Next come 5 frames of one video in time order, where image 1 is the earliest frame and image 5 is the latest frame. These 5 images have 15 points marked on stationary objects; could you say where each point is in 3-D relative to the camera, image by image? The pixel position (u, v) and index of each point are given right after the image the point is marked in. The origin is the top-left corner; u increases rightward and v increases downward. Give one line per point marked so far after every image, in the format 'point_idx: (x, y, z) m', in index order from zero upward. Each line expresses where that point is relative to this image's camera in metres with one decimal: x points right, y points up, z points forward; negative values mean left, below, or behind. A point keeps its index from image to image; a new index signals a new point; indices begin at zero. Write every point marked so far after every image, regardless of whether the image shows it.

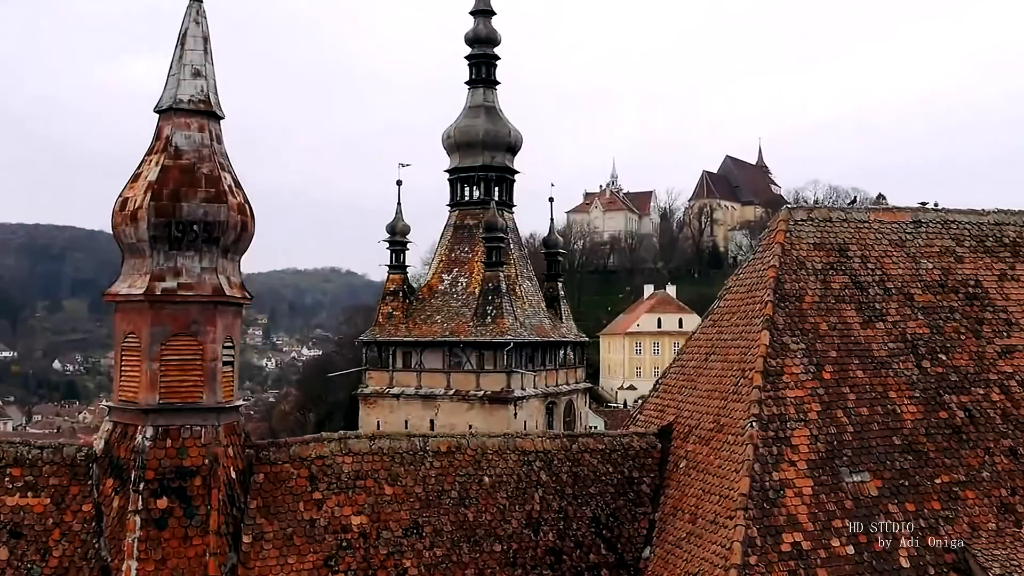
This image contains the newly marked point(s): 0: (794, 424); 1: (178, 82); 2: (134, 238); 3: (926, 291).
0: (+2.0, -1.0, +6.9) m
1: (-2.4, +1.5, +6.9) m
2: (-2.6, +0.3, +6.7) m
3: (+3.4, 0.0, +8.0) m
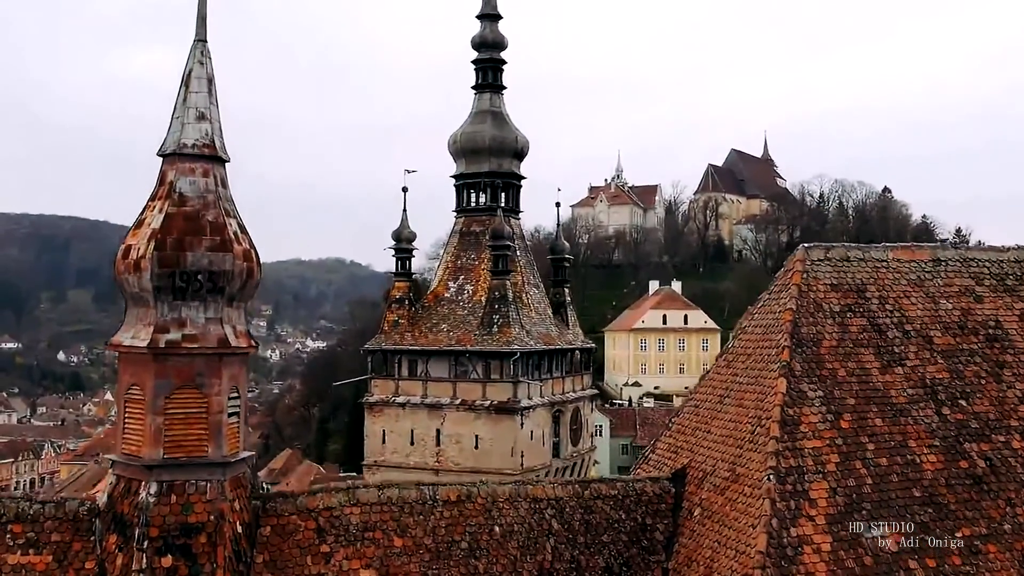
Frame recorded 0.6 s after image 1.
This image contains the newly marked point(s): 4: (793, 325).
0: (+2.1, -1.3, +6.8) m
1: (-2.3, +1.1, +6.8) m
2: (-2.5, 0.0, +6.5) m
3: (+3.5, -0.4, +7.8) m
4: (+2.2, -0.3, +7.5) m
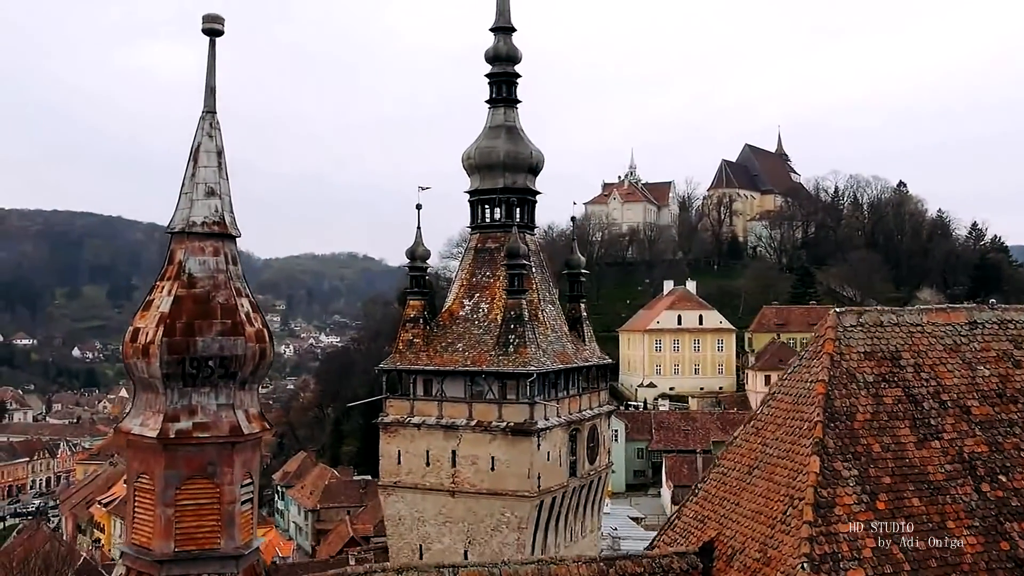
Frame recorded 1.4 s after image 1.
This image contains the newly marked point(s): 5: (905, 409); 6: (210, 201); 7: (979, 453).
0: (+2.3, -1.9, +6.5) m
1: (-2.2, +0.6, +6.5) m
2: (-2.4, -0.6, +6.3) m
3: (+3.7, -0.9, +7.5) m
4: (+2.3, -0.8, +7.2) m
5: (+3.0, -0.9, +7.3) m
6: (-2.0, +0.6, +6.6) m
7: (+3.5, -1.2, +7.2) m
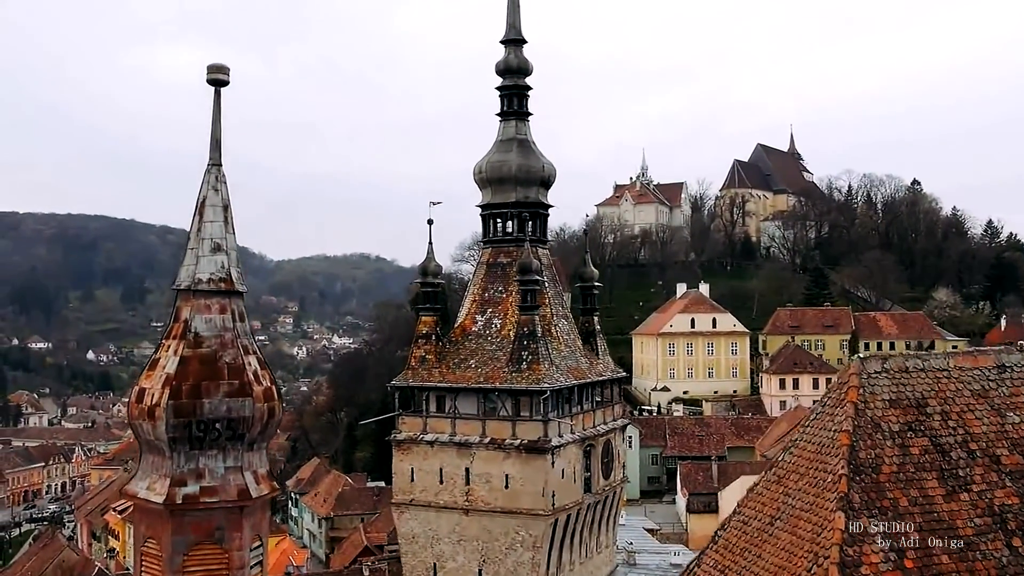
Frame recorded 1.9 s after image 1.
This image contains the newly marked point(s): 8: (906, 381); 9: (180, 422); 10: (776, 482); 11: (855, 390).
0: (+2.4, -2.2, +6.3) m
1: (-2.1, +0.2, +6.4) m
2: (-2.3, -0.9, +6.1) m
3: (+3.8, -1.2, +7.3) m
4: (+2.4, -1.2, +7.0) m
5: (+3.1, -1.3, +7.1) m
6: (-1.9, +0.2, +6.4) m
7: (+3.6, -1.6, +7.0) m
8: (+3.0, -0.7, +7.4) m
9: (-2.1, -0.8, +6.1) m
10: (+2.1, -1.5, +7.7) m
11: (+2.6, -0.8, +7.3) m
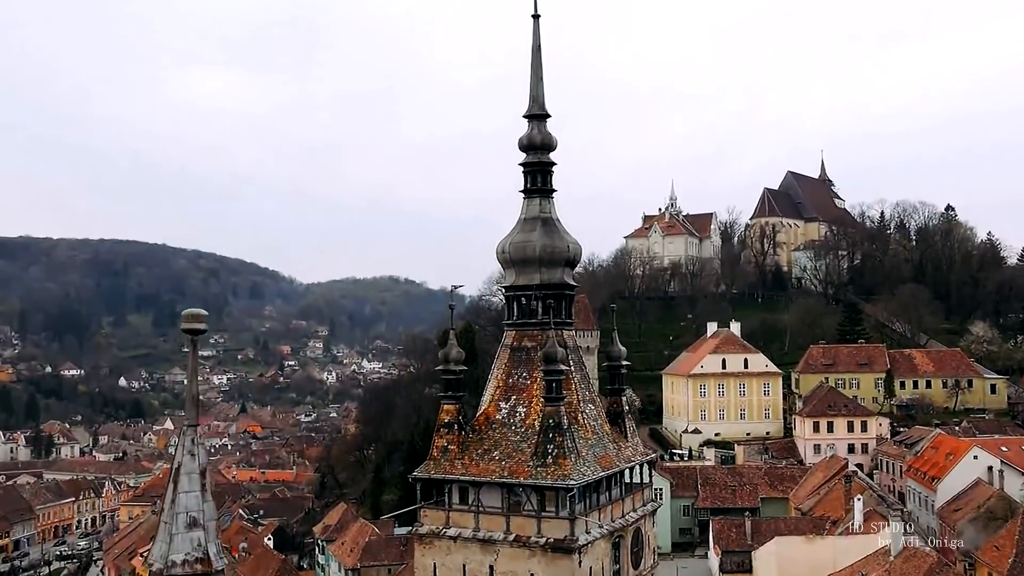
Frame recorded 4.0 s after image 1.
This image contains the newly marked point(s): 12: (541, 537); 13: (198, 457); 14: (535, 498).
0: (+2.4, -3.8, +5.5) m
1: (-2.0, -1.5, +5.7) m
2: (-2.2, -2.6, +5.5) m
3: (+3.9, -2.8, +6.4) m
4: (+2.5, -2.8, +6.2) m
5: (+3.2, -2.9, +6.3) m
6: (-1.9, -1.4, +5.7) m
7: (+3.7, -3.2, +6.2) m
8: (+3.1, -2.3, +6.6) m
9: (-2.0, -2.5, +5.4) m
10: (+2.2, -3.2, +6.9) m
11: (+2.7, -2.4, +6.5) m
12: (+0.6, -5.1, +19.9) m
13: (-1.9, -1.0, +5.9) m
14: (+0.5, -4.4, +20.1) m
